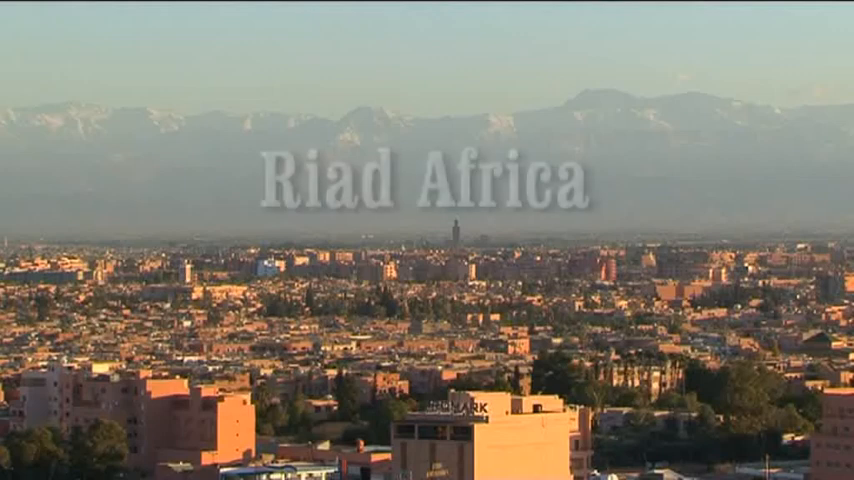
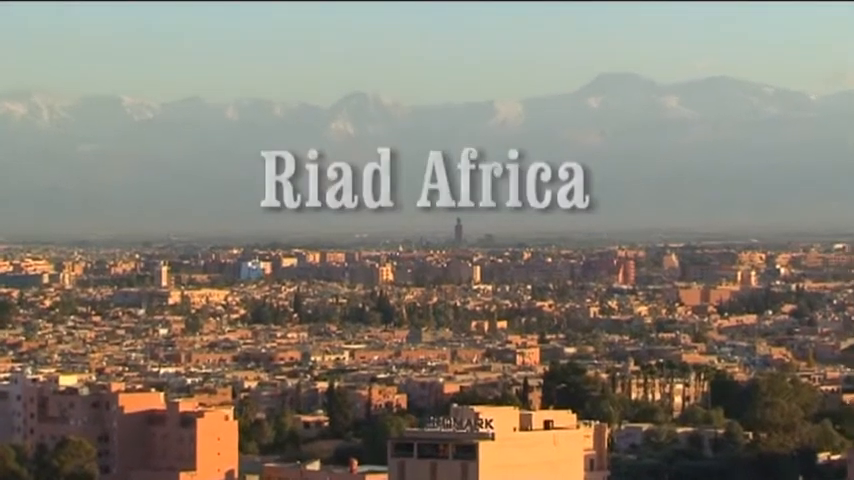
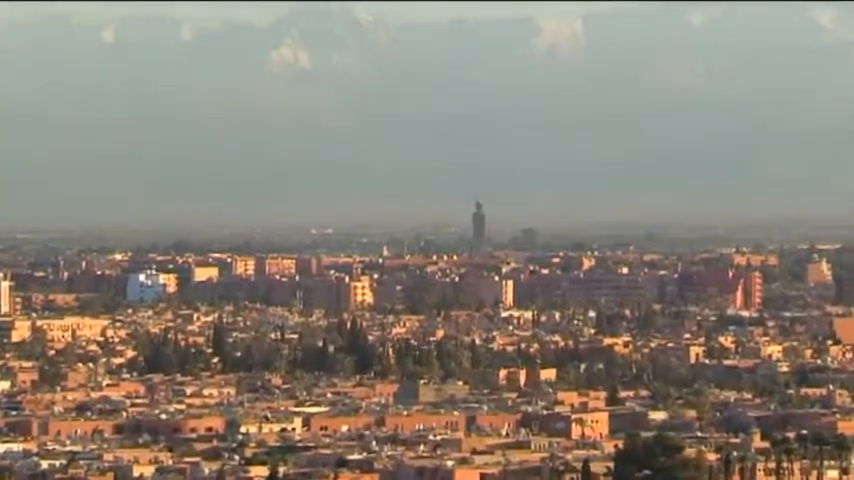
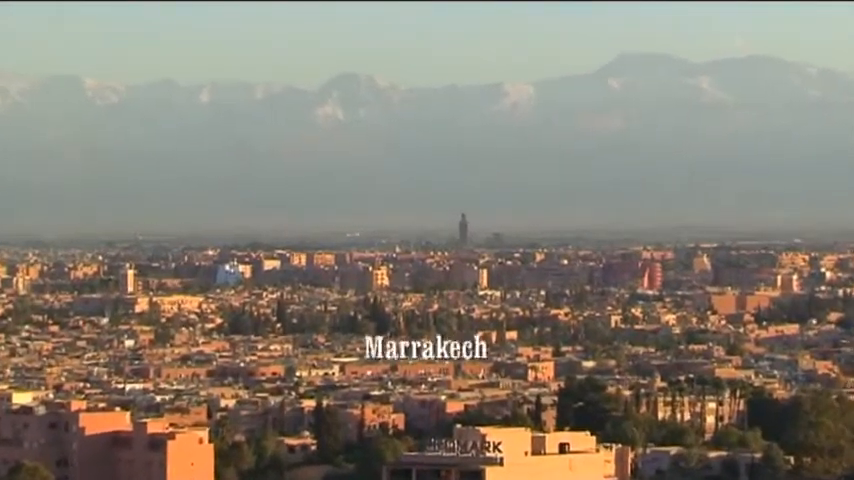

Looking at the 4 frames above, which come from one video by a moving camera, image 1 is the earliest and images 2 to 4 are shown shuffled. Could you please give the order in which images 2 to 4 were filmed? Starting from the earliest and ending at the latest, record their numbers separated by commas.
2, 4, 3
